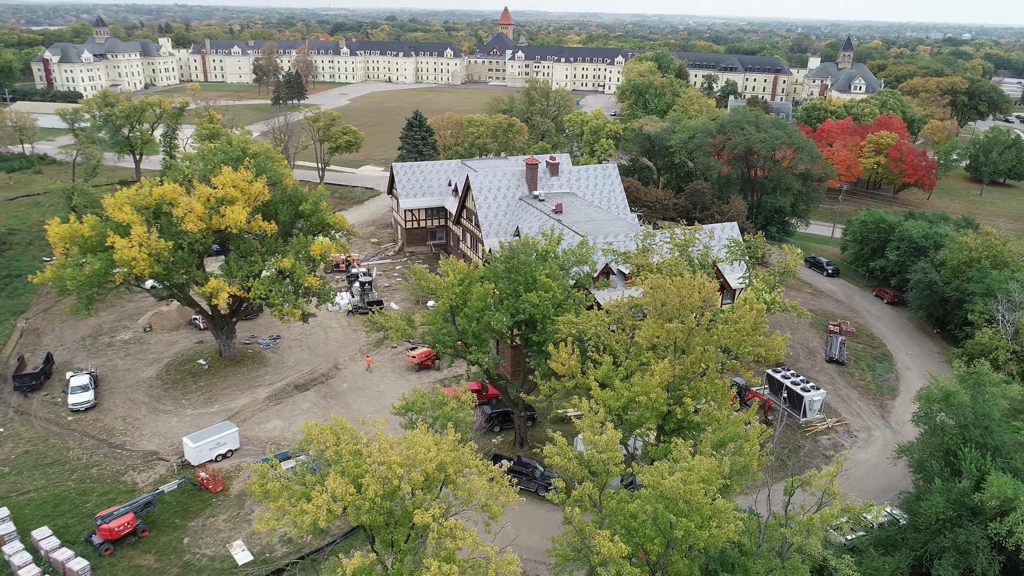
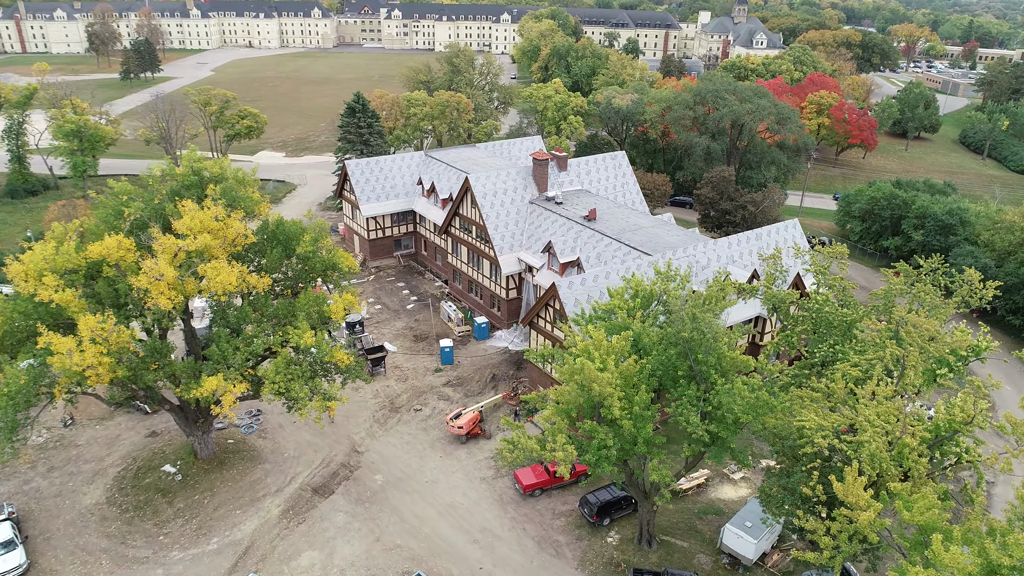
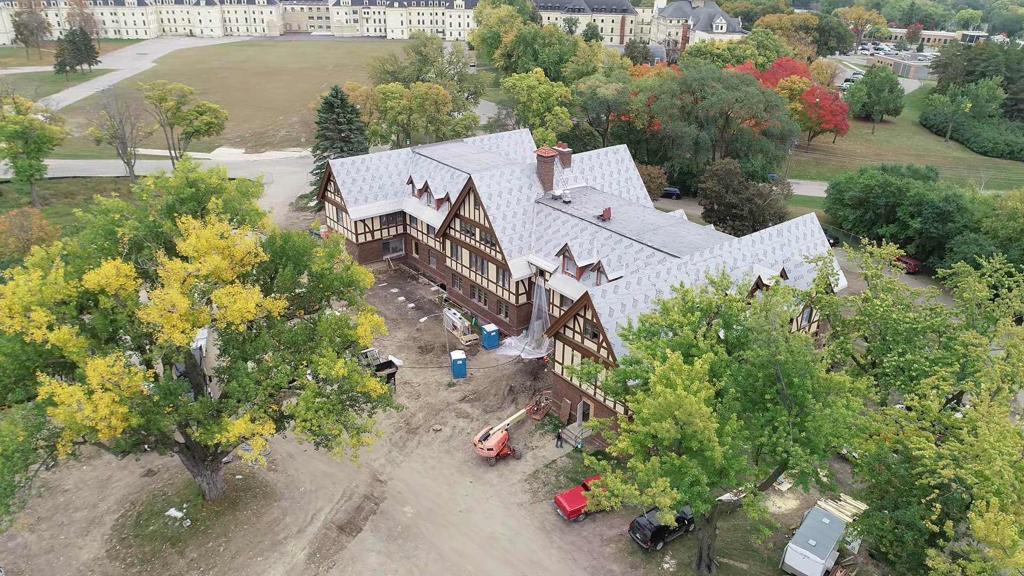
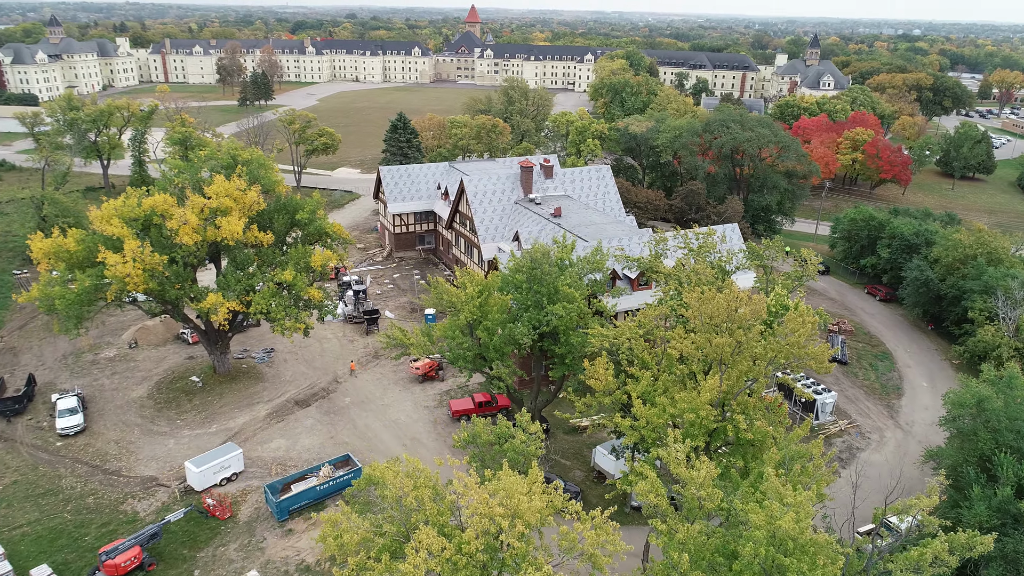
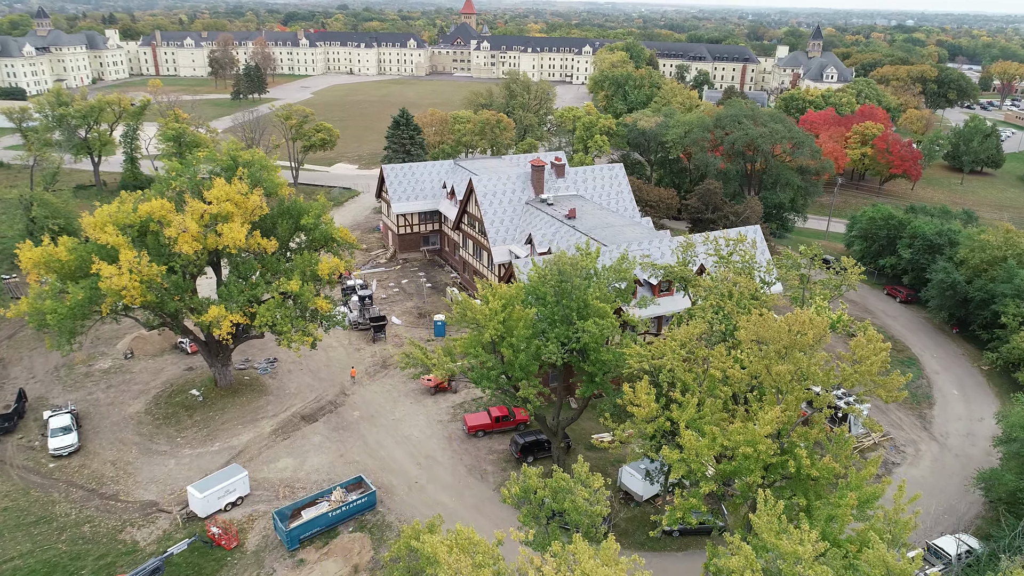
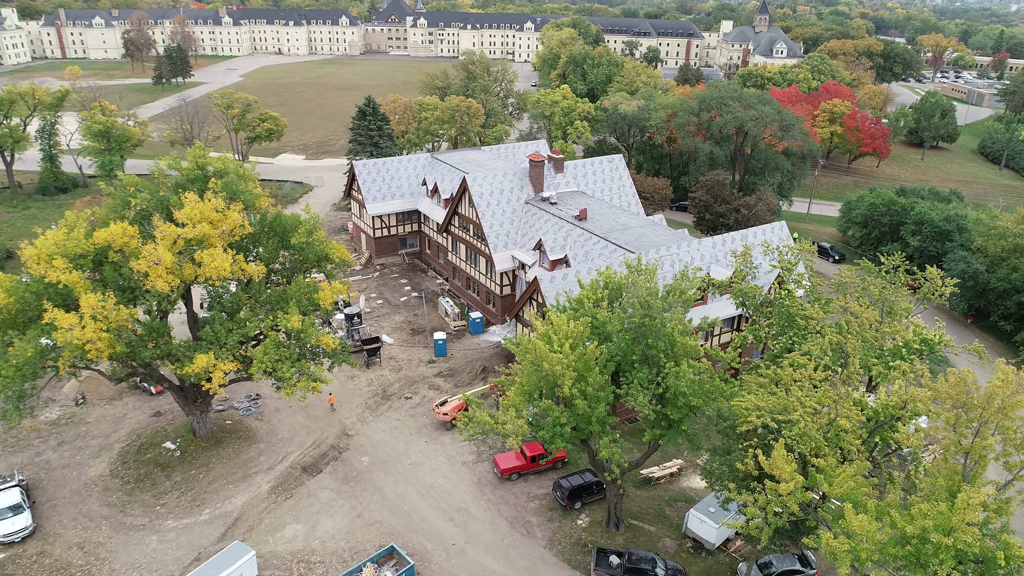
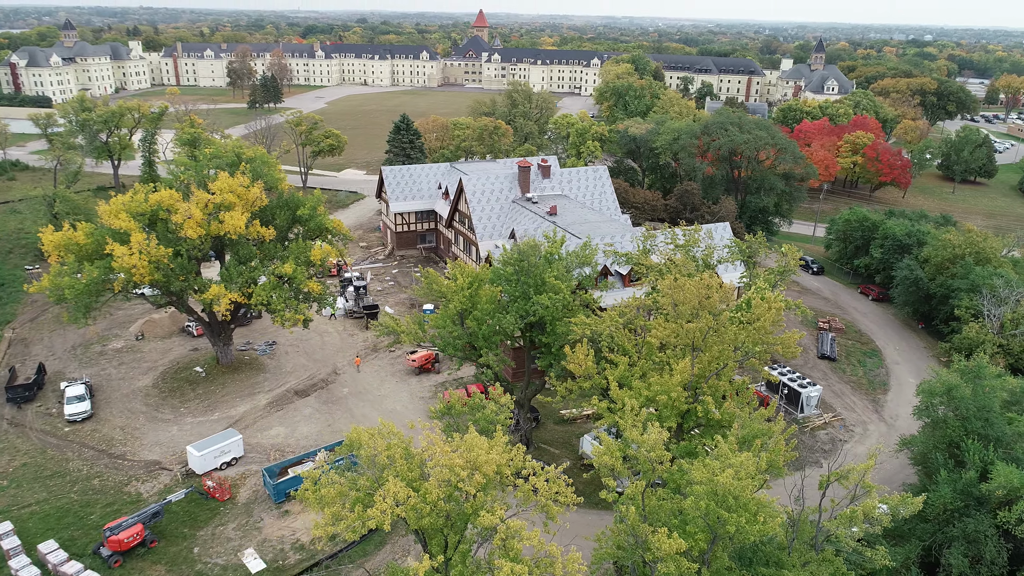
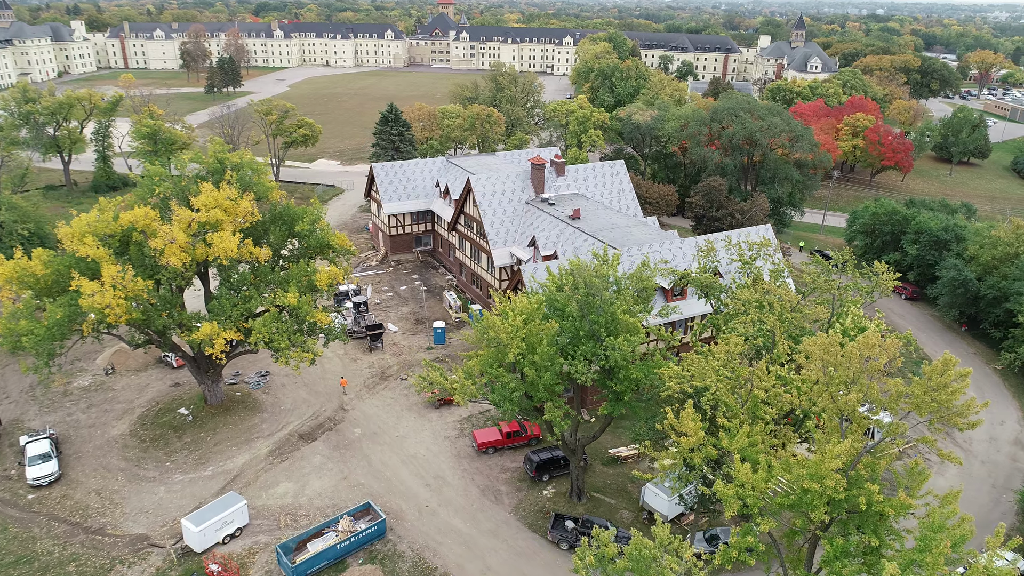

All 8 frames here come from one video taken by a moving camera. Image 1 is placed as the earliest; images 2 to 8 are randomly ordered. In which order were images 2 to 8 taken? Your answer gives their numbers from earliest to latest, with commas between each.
7, 4, 5, 8, 6, 2, 3
